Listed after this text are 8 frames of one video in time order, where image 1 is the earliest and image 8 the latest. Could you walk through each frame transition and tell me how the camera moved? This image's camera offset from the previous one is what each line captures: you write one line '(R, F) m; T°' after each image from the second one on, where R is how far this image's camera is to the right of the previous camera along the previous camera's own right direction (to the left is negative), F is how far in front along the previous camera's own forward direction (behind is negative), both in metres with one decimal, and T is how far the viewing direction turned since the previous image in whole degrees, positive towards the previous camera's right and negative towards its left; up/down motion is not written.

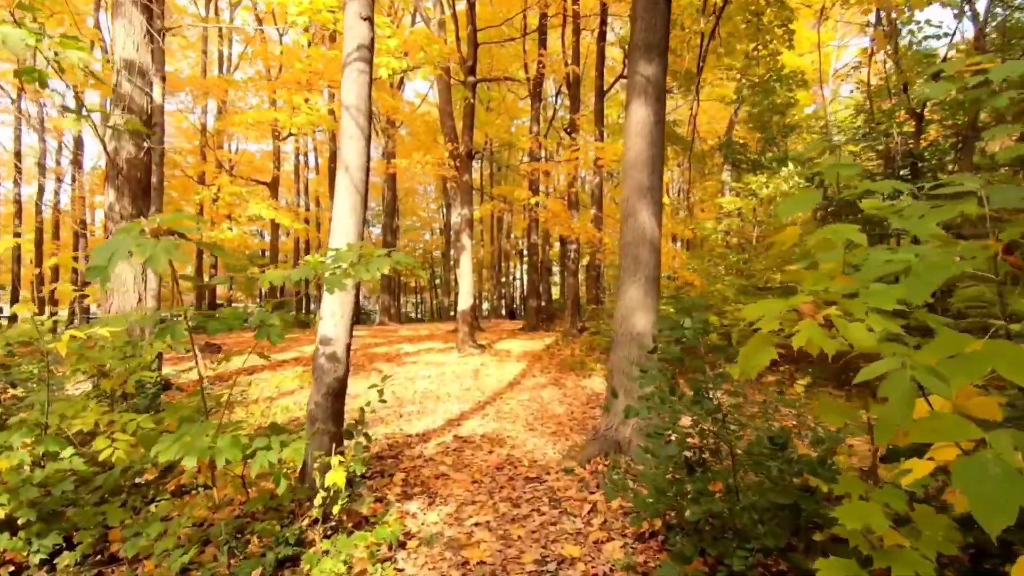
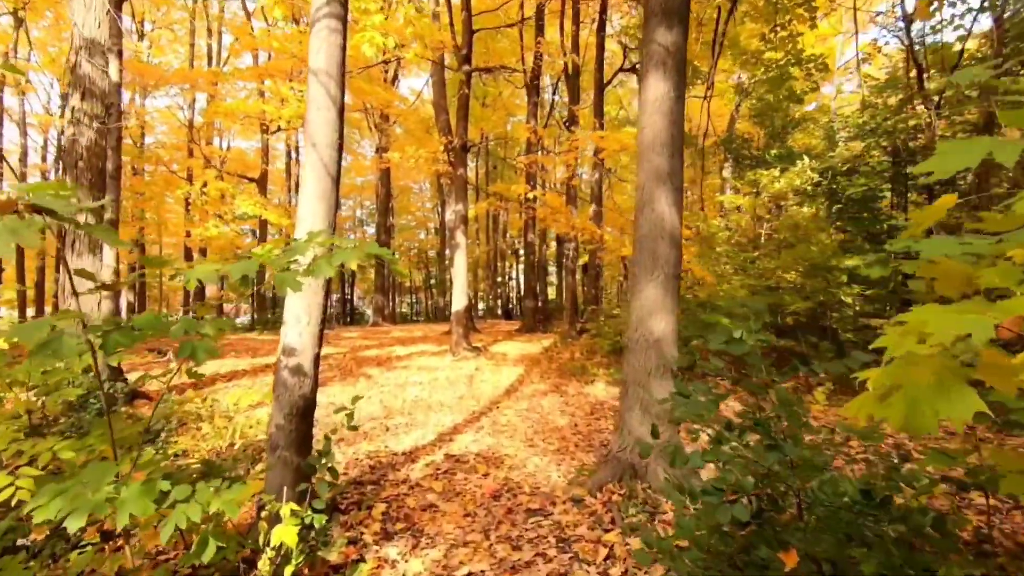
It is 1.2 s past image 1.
(0.0, +0.6) m; 0°
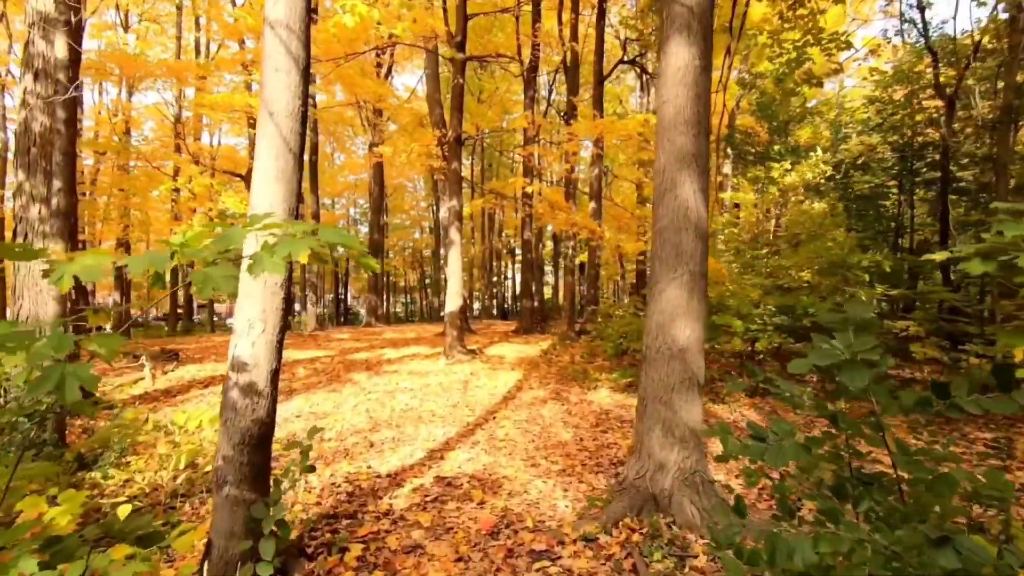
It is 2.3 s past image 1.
(0.0, +0.6) m; +1°
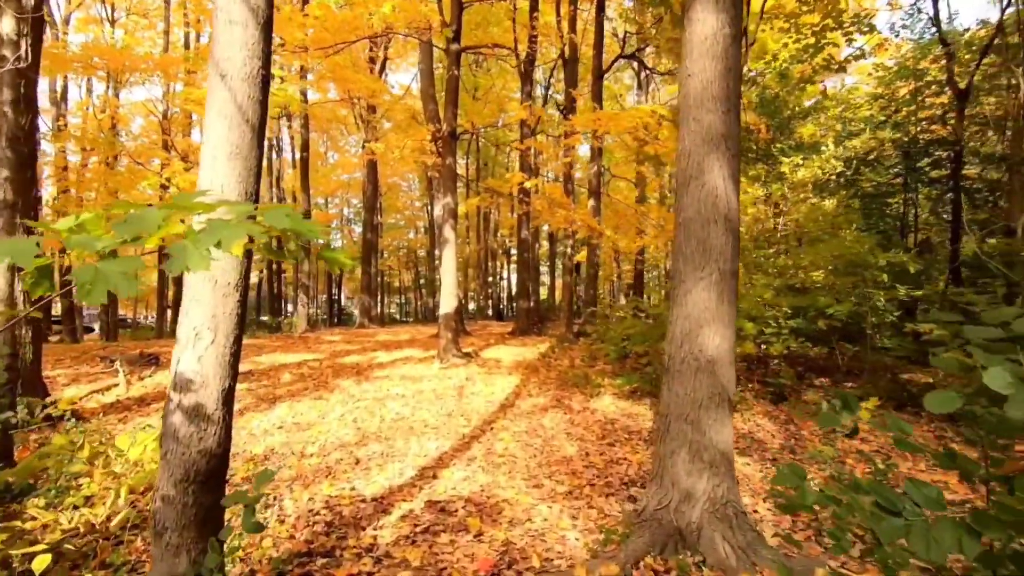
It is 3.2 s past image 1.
(0.0, +0.5) m; +1°
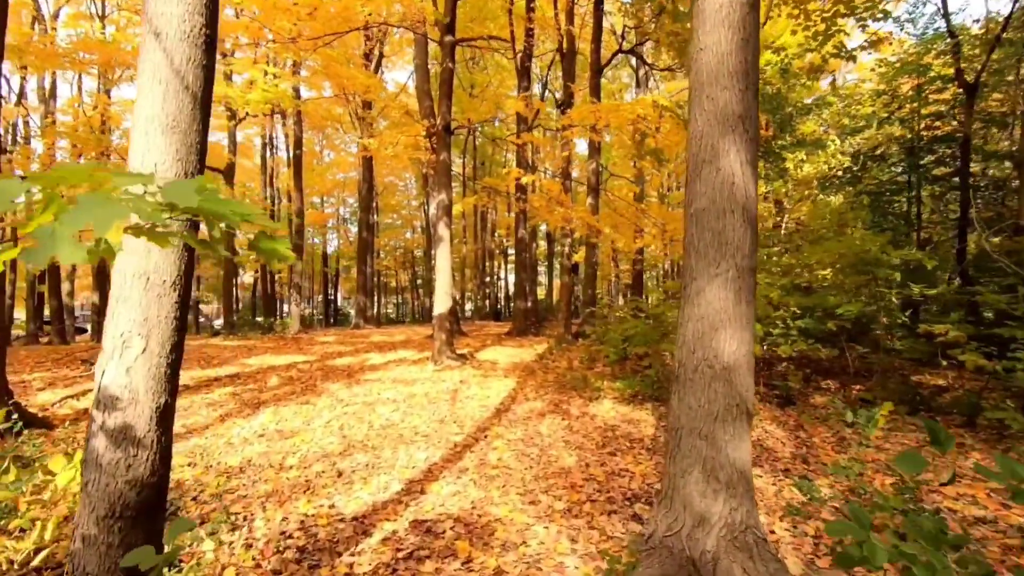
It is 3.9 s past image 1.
(0.0, +0.3) m; 0°
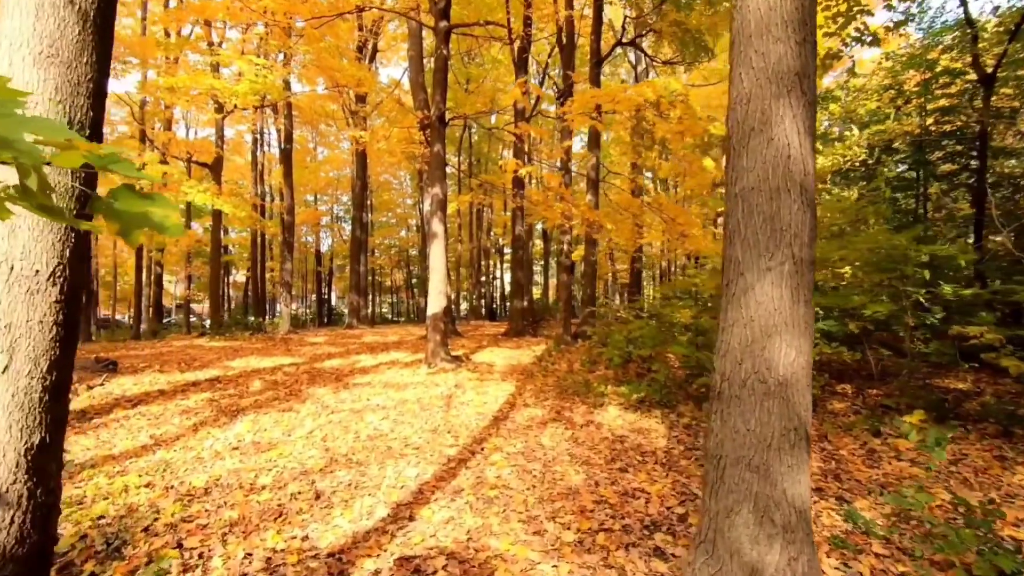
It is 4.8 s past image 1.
(0.0, +0.5) m; +1°
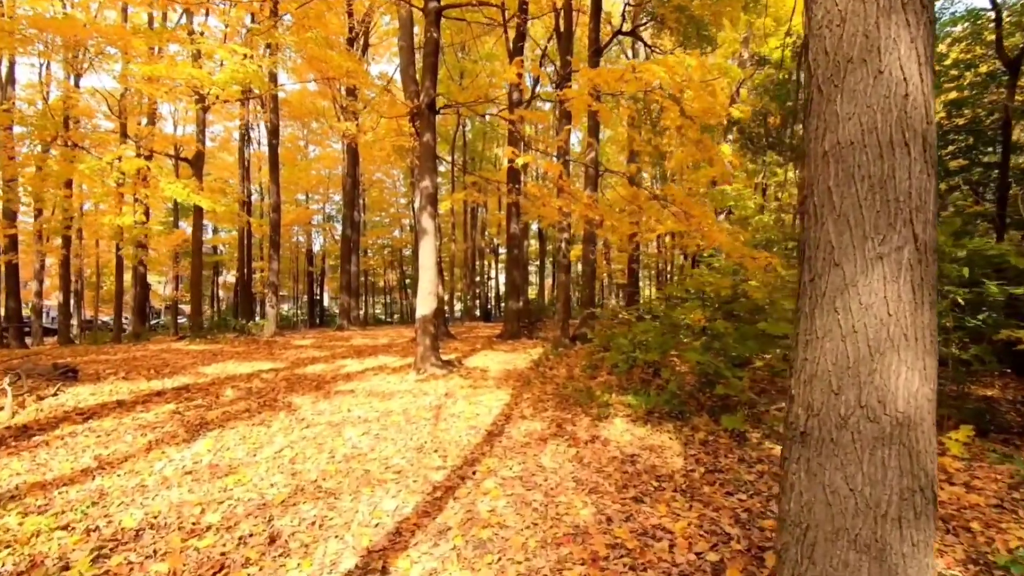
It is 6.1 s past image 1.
(0.0, +0.7) m; +1°
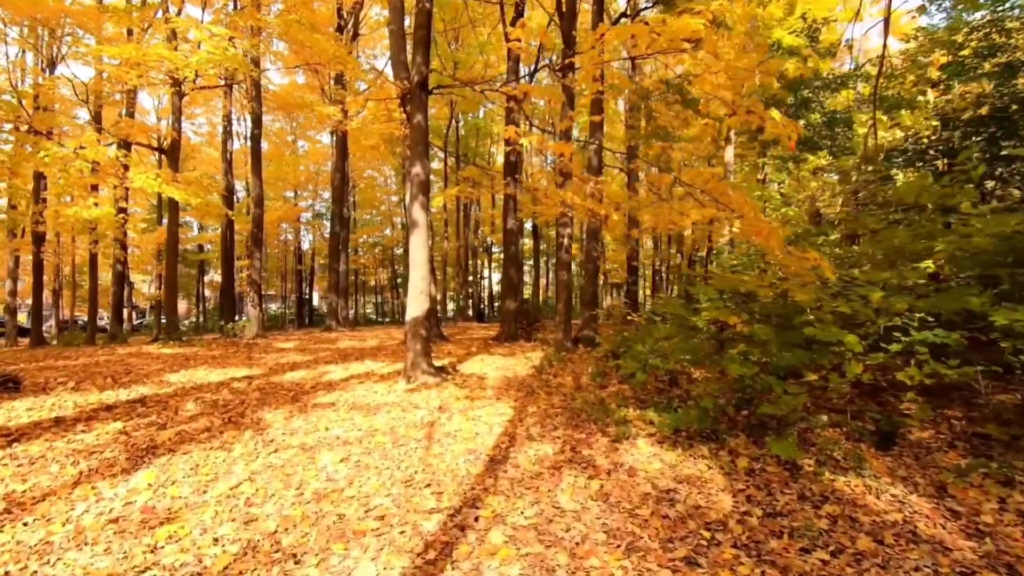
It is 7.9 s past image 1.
(-0.1, +0.9) m; +1°
